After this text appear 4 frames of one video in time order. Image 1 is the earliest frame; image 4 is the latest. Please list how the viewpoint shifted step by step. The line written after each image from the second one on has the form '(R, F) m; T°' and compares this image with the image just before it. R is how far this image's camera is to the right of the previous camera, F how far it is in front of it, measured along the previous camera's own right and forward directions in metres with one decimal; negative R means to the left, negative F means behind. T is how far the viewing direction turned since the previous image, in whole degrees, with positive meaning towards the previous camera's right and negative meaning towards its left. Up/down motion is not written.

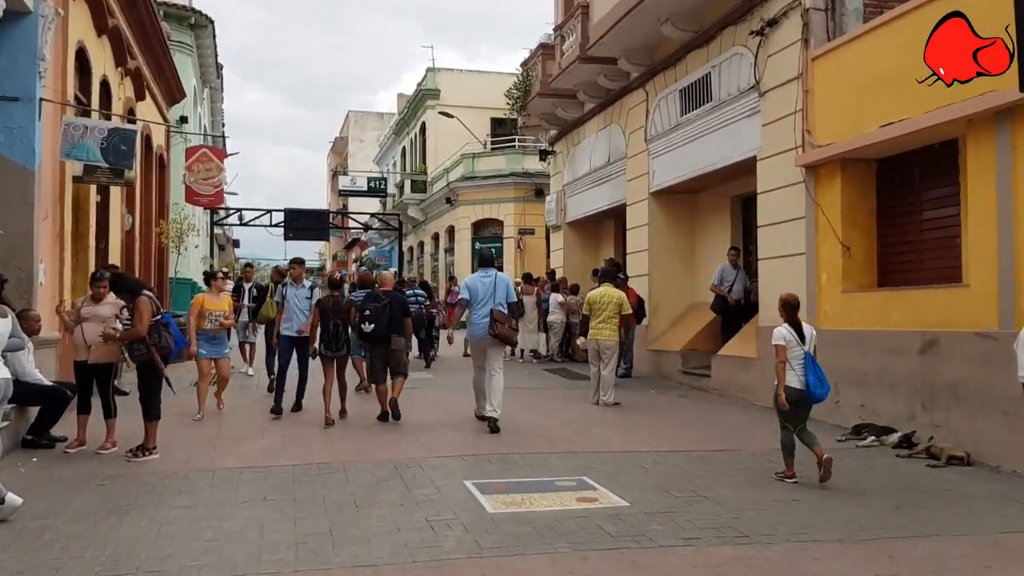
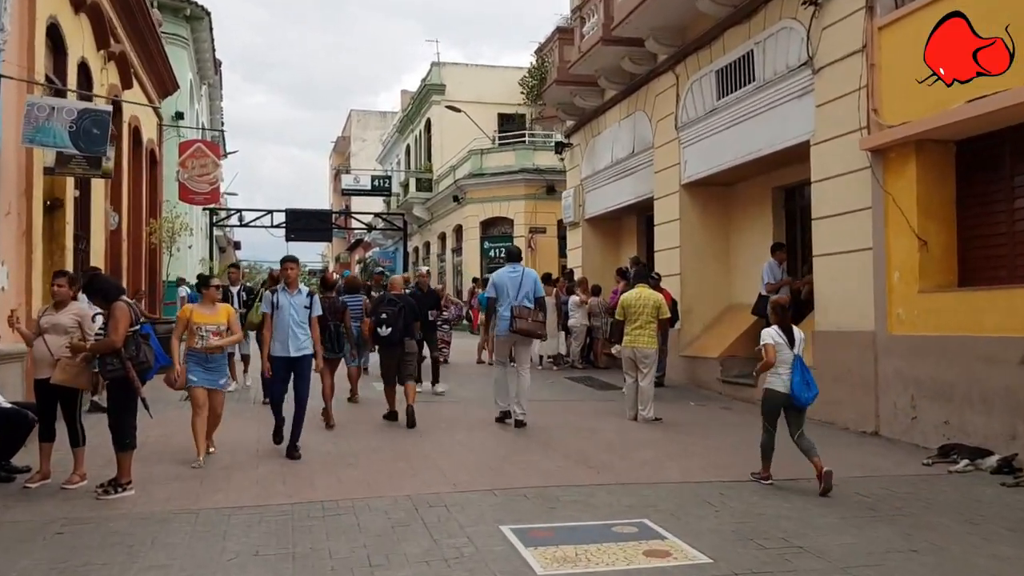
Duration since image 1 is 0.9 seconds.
(-0.2, +1.2) m; 0°
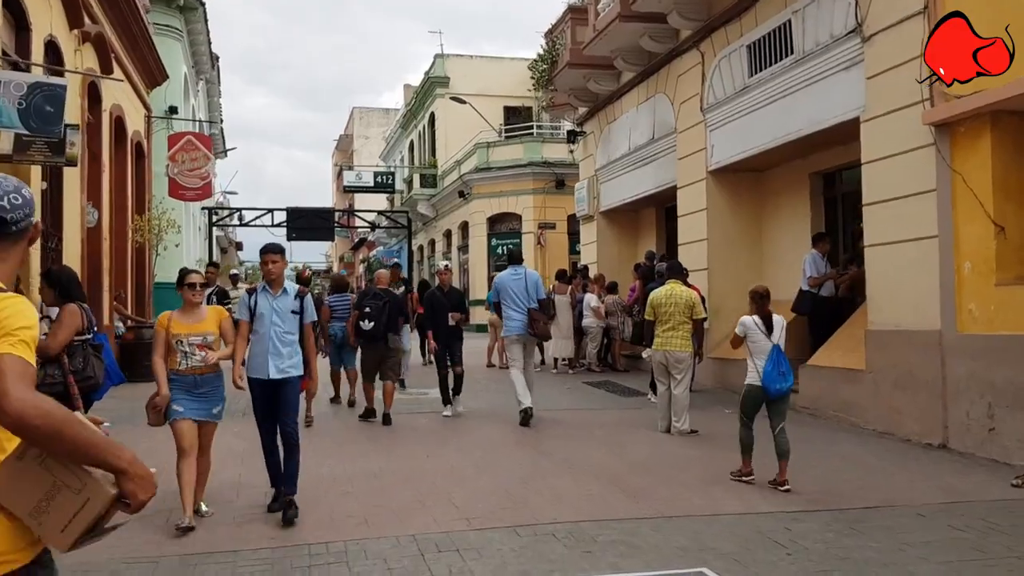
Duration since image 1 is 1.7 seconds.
(-0.1, +1.1) m; 0°
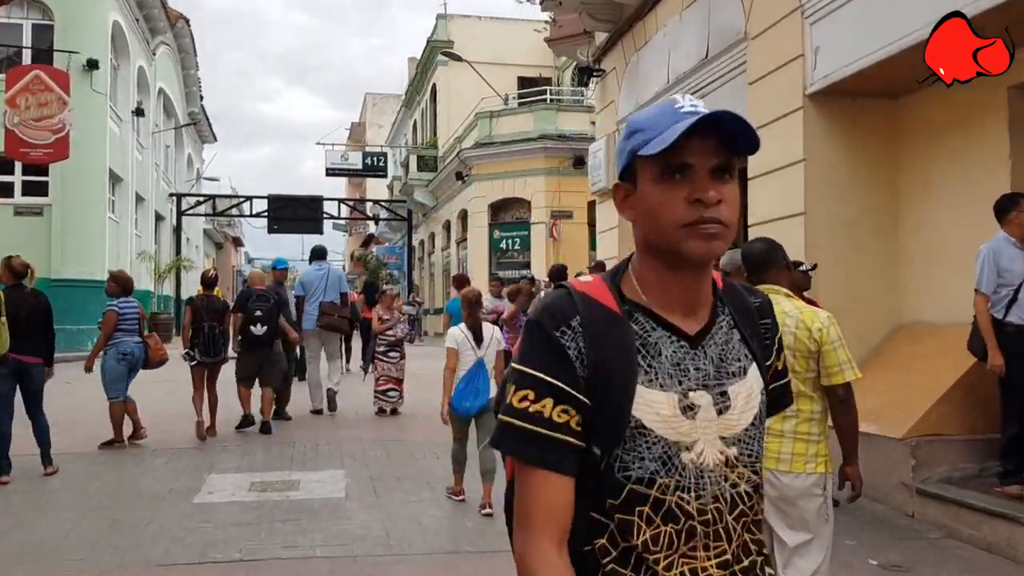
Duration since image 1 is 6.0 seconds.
(+0.6, +5.4) m; -2°
